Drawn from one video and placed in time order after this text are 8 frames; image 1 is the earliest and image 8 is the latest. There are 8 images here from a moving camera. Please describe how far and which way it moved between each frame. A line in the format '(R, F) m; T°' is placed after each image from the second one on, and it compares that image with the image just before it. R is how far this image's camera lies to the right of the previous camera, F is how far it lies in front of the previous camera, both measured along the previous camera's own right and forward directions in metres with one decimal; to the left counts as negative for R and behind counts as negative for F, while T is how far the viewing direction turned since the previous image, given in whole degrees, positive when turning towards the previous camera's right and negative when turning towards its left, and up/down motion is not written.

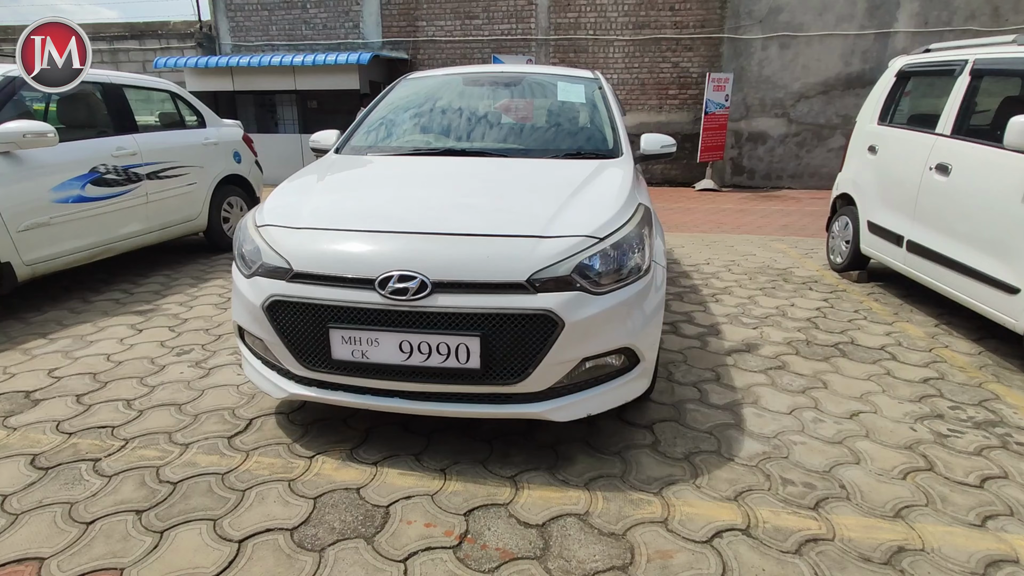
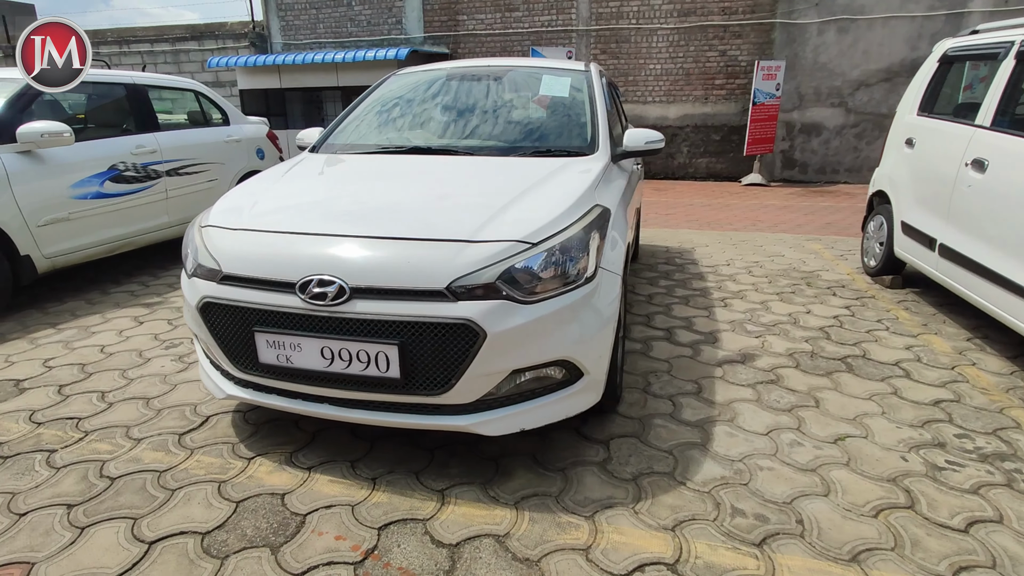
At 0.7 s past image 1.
(+0.5, +0.1) m; -6°
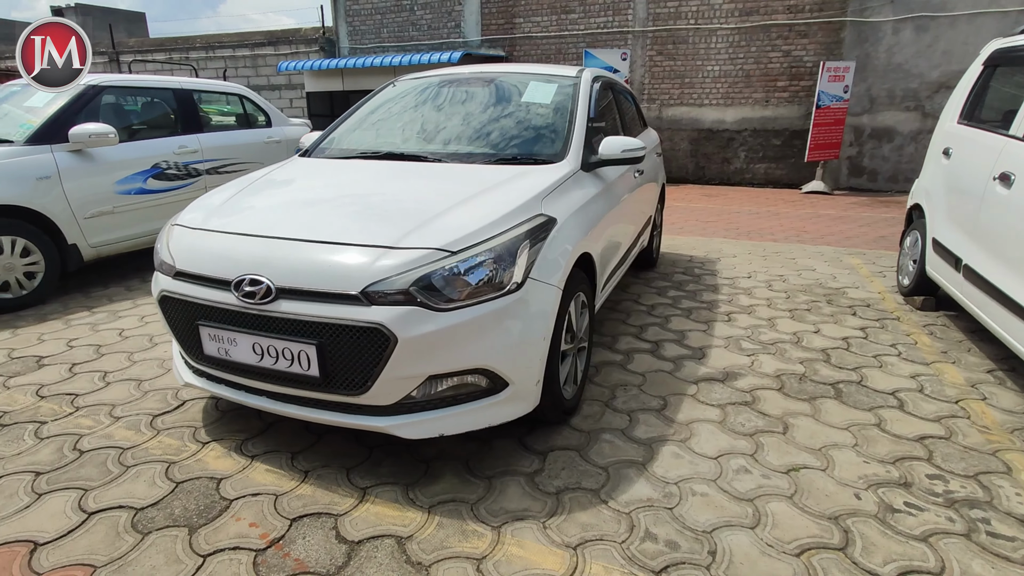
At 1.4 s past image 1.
(+0.5, 0.0) m; -7°
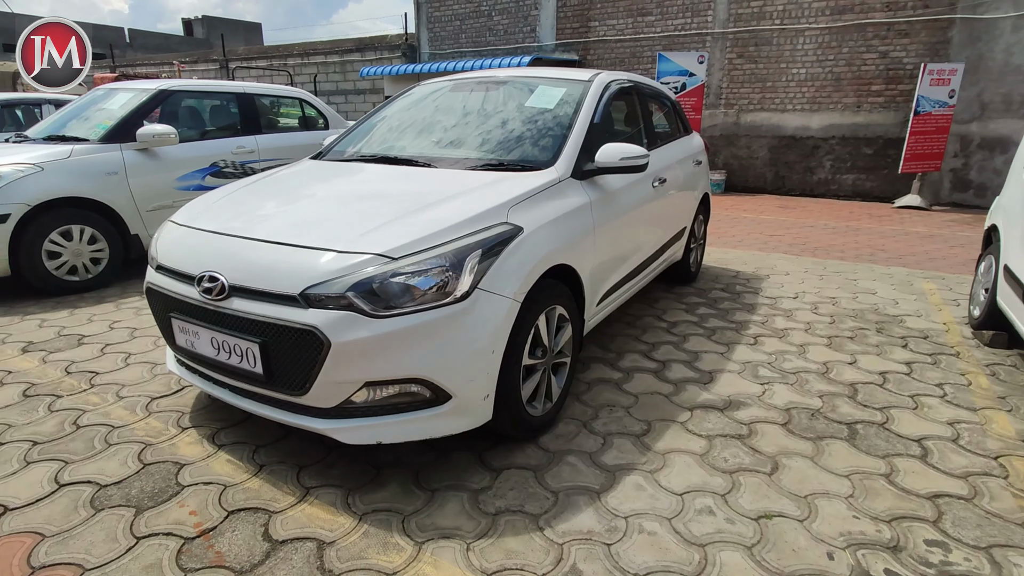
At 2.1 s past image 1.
(+0.5, +0.1) m; -9°
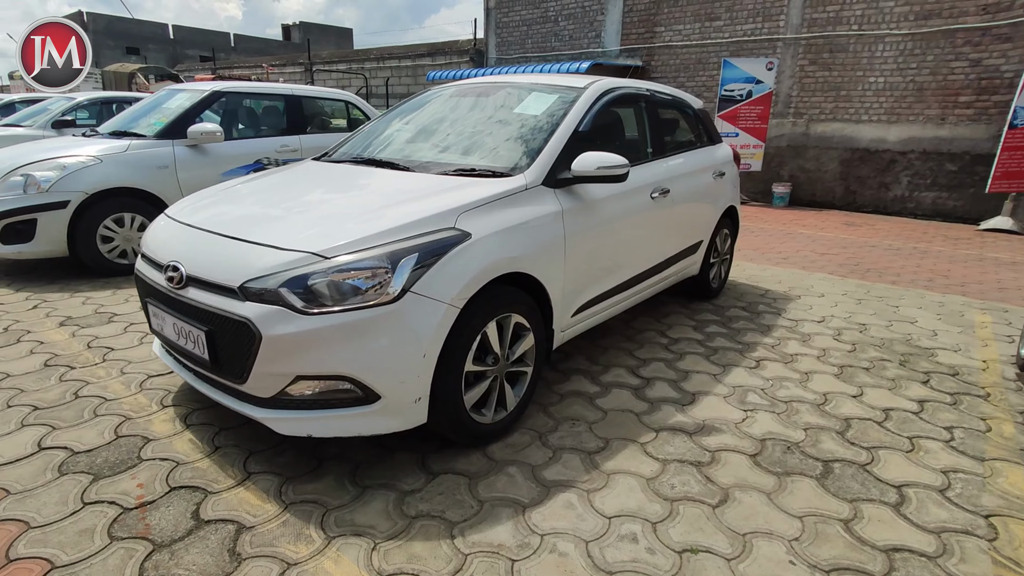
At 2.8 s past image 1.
(+0.5, 0.0) m; -7°
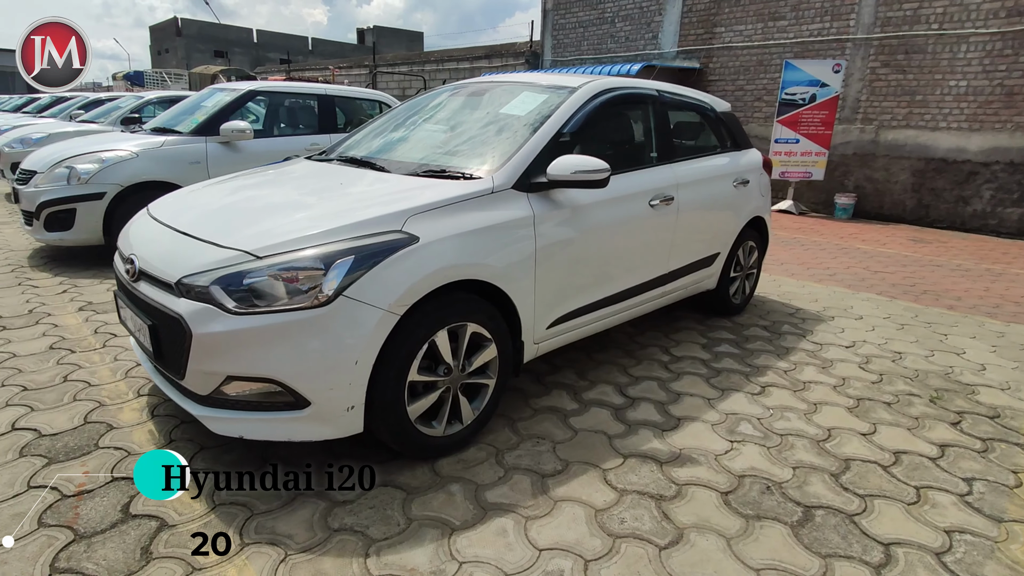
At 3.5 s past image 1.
(+0.4, +0.2) m; -6°
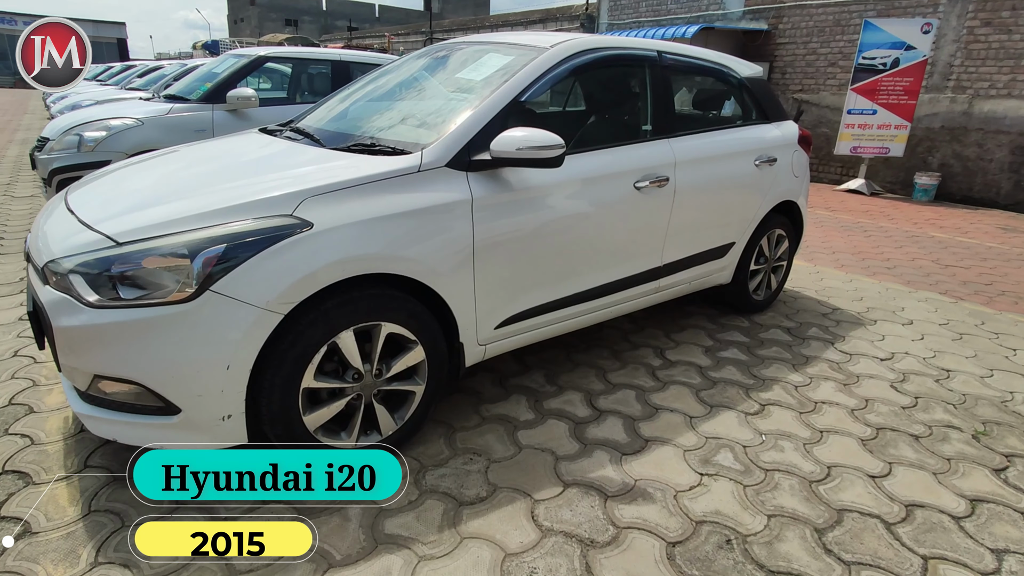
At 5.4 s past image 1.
(+0.5, +0.4) m; -6°
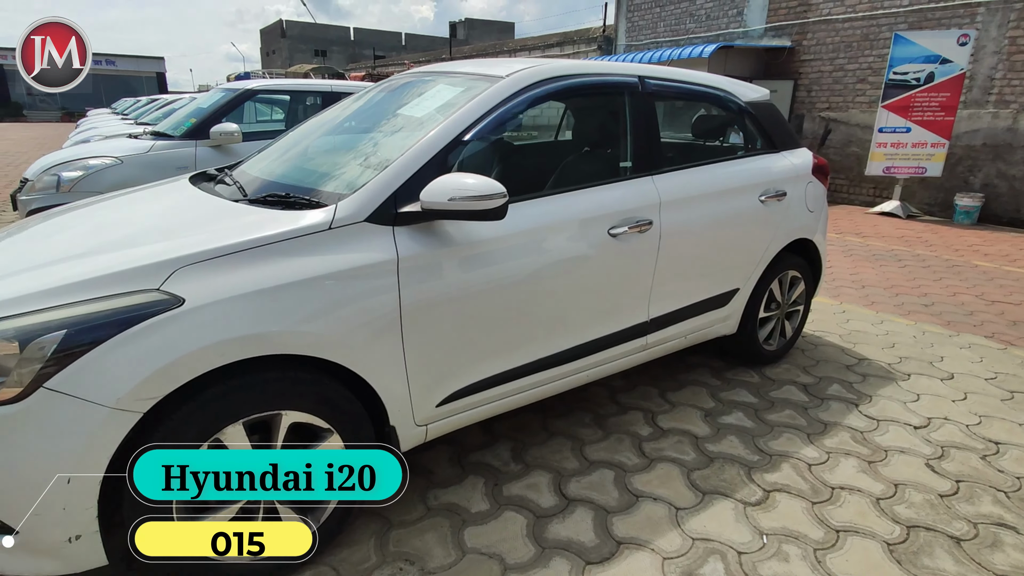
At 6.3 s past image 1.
(+0.3, +0.4) m; -3°
